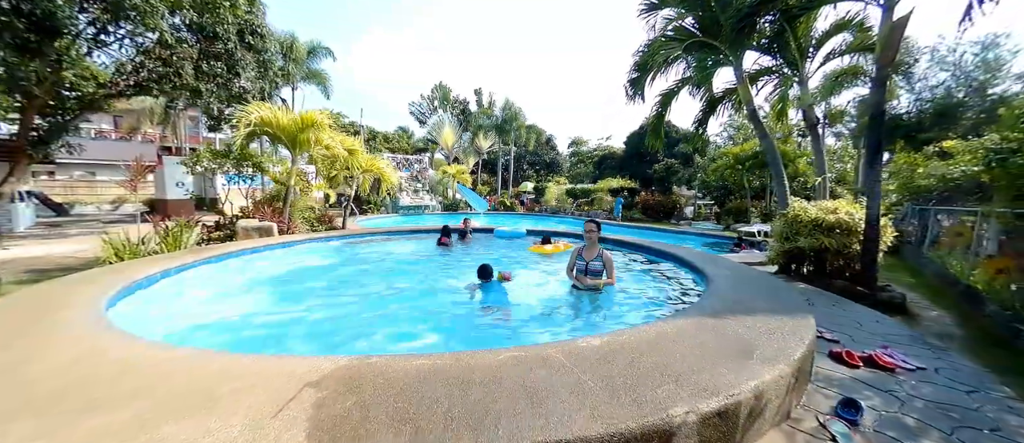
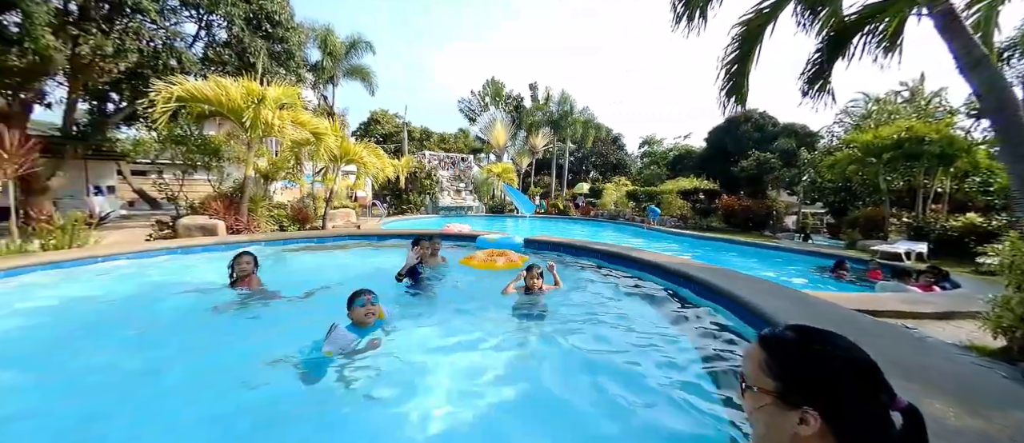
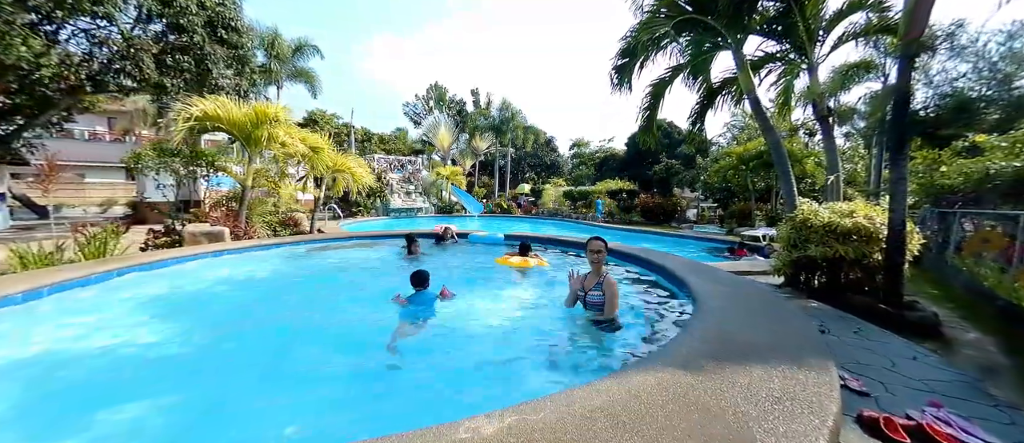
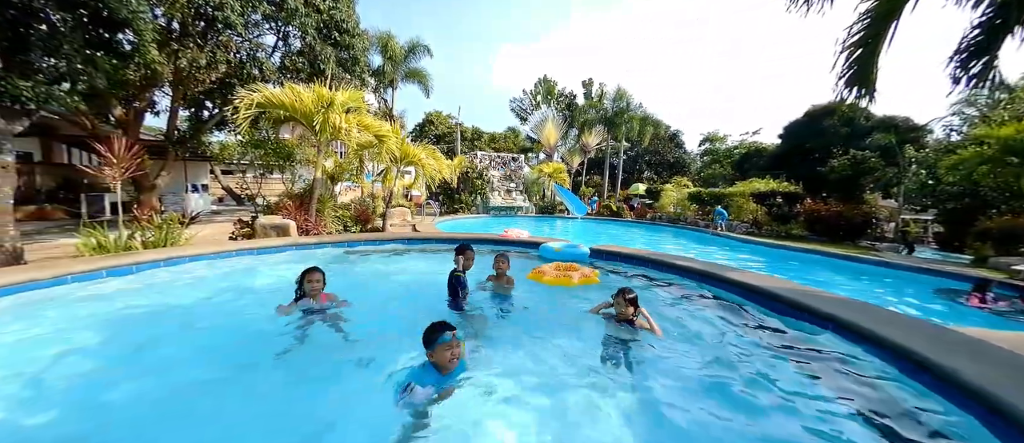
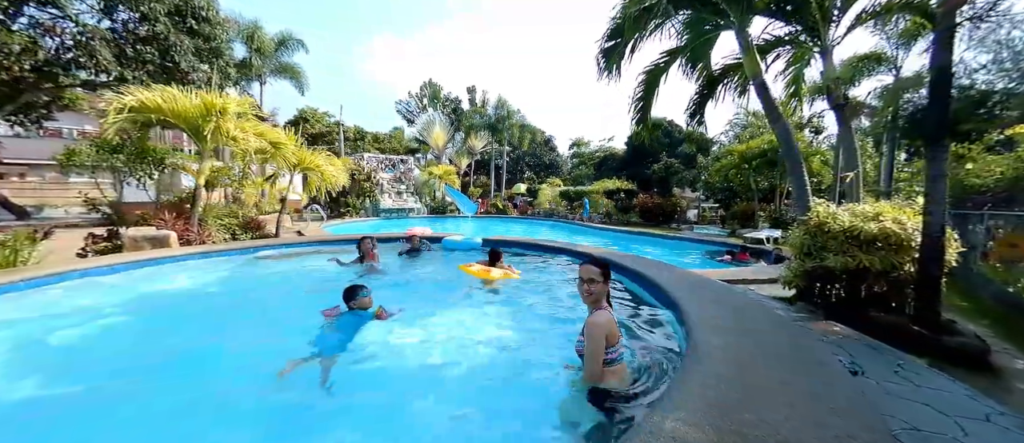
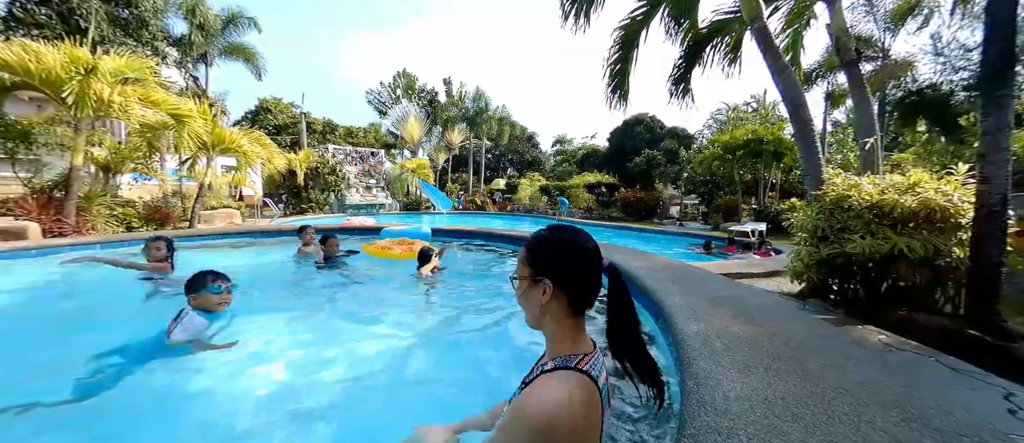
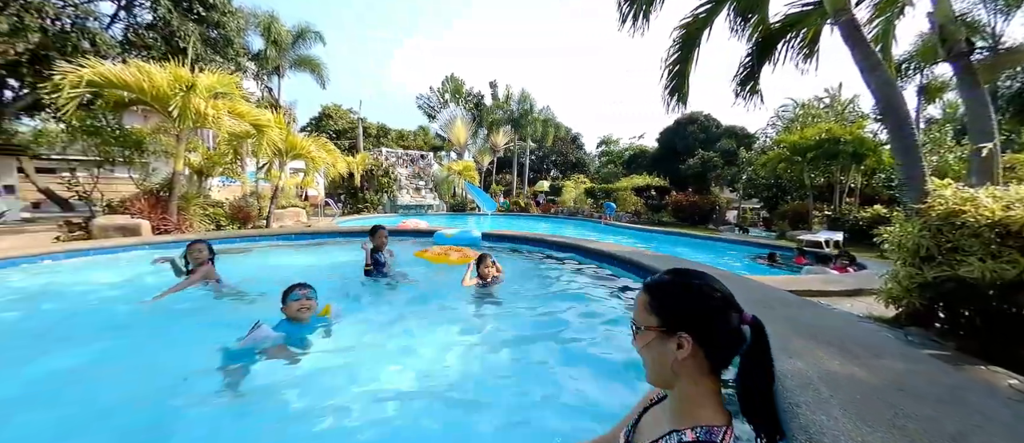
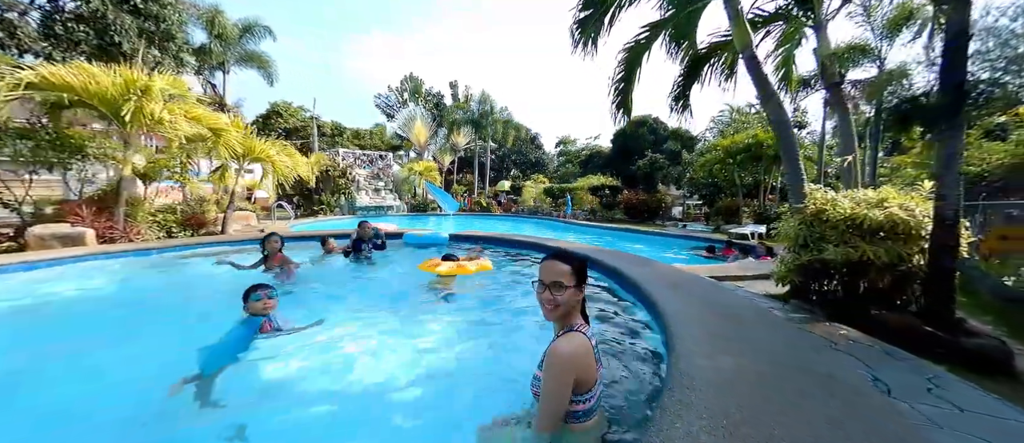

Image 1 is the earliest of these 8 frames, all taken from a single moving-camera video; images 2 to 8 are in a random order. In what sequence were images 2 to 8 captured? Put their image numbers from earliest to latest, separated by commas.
3, 5, 8, 6, 7, 2, 4
